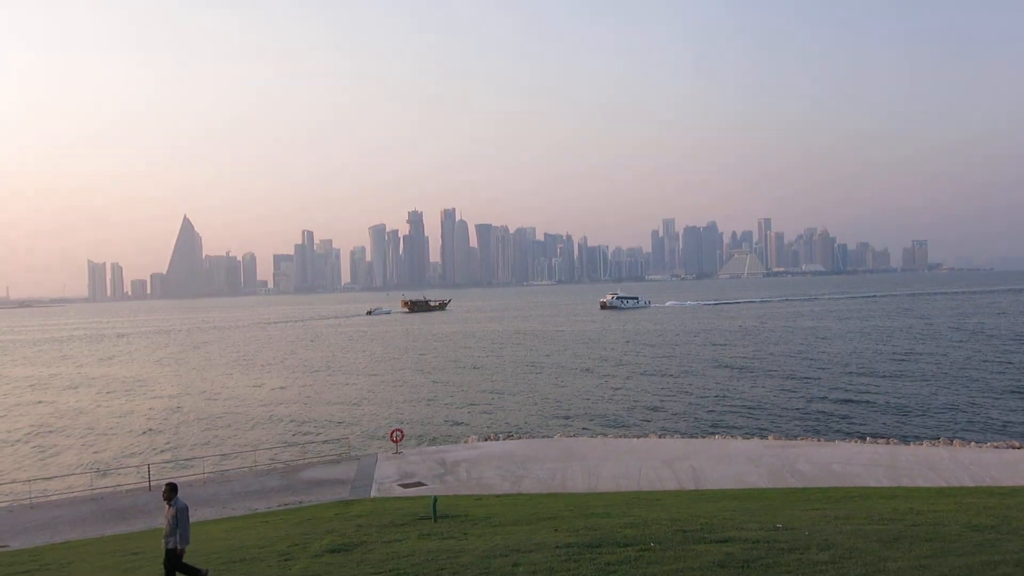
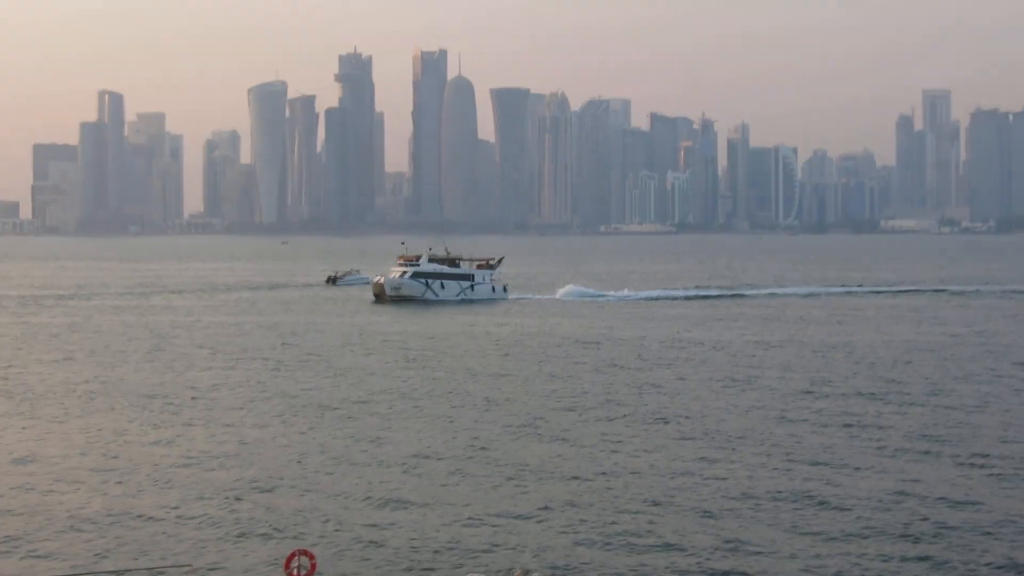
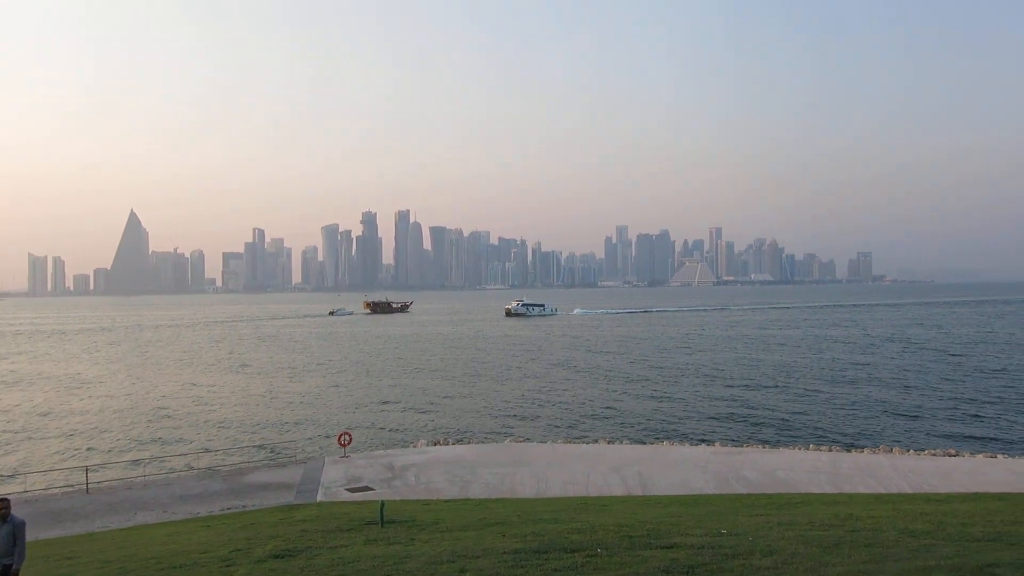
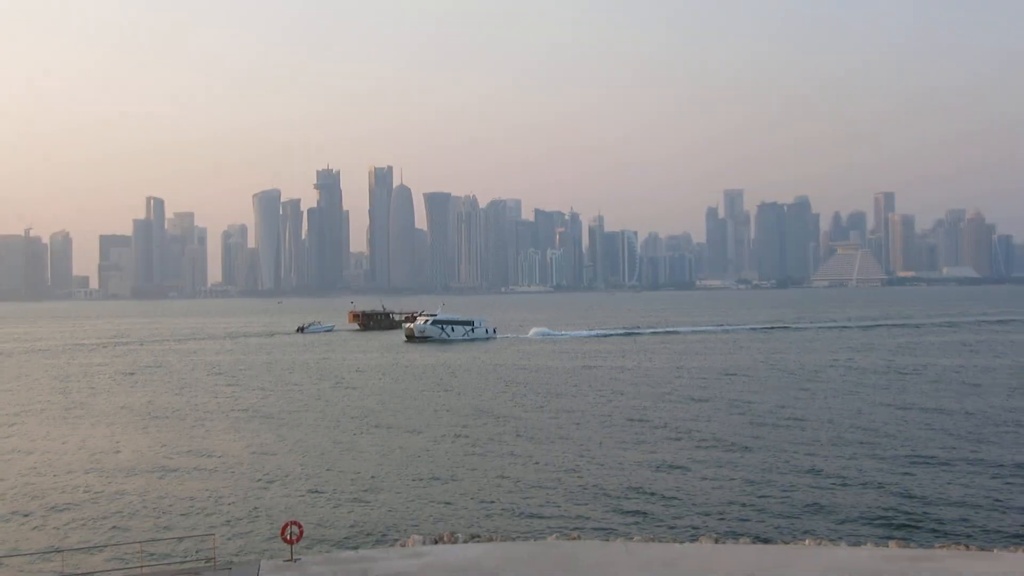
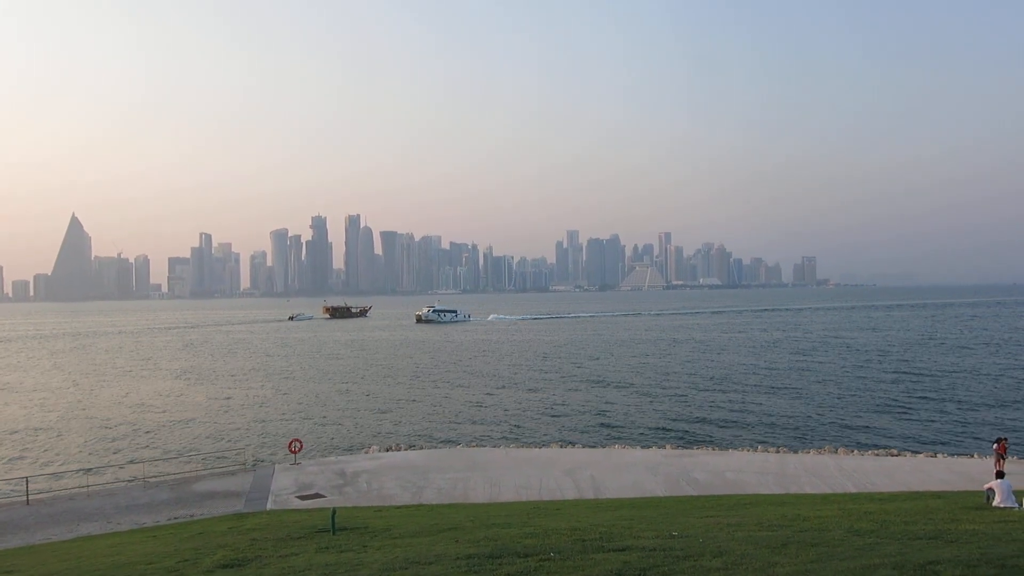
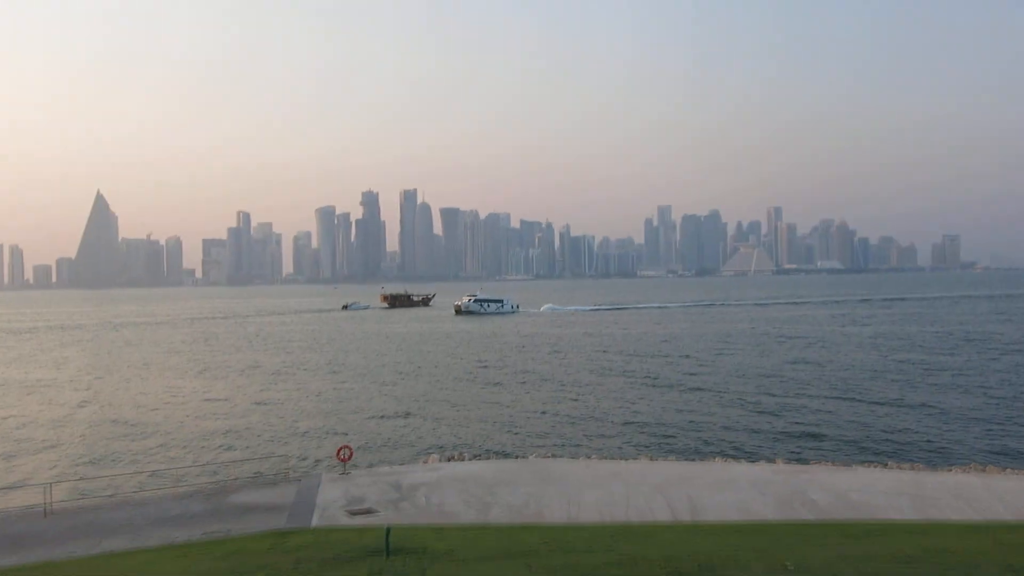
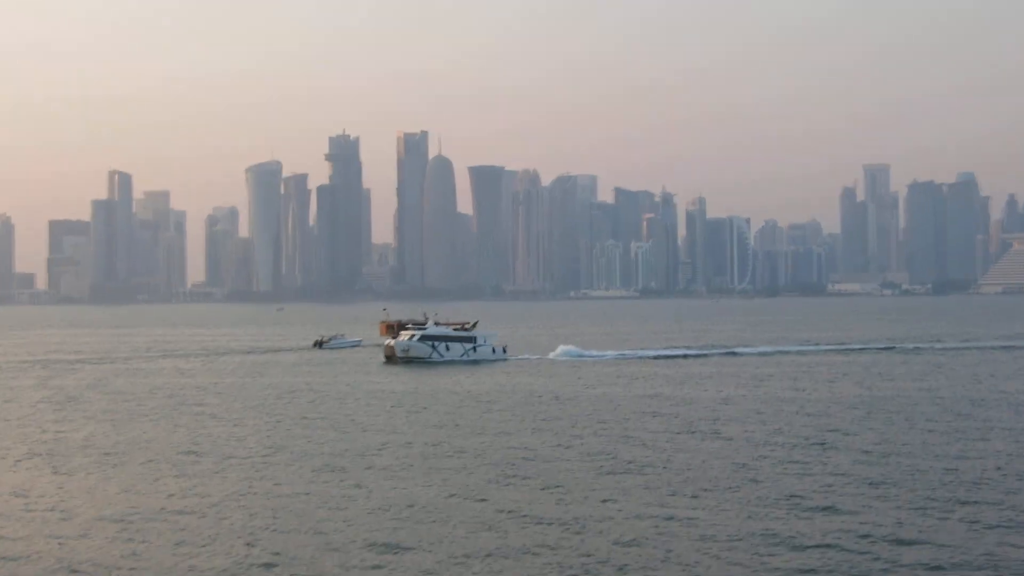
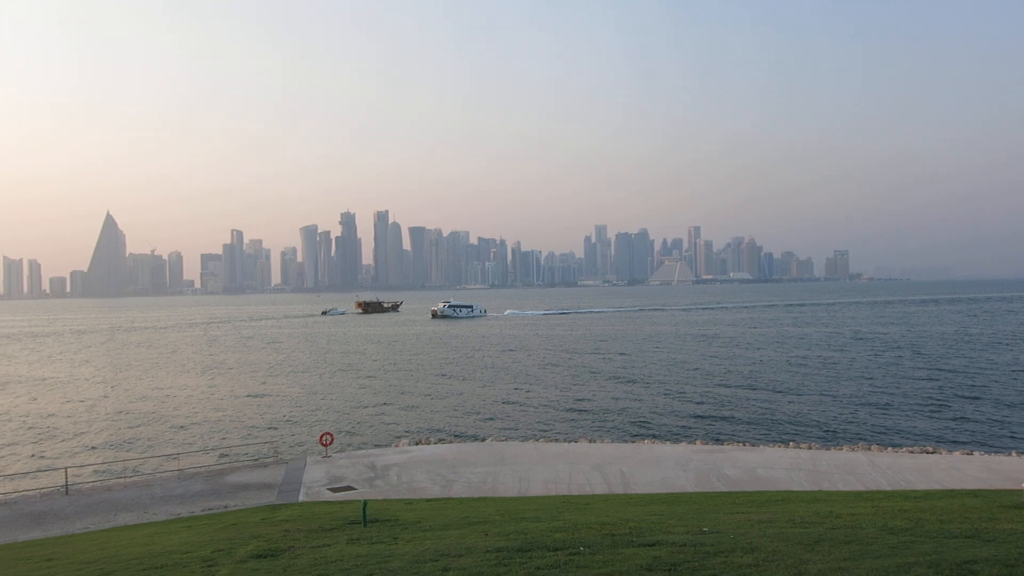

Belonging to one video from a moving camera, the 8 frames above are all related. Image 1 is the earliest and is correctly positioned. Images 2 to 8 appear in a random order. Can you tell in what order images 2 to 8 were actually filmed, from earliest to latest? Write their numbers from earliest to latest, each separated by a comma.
3, 5, 8, 6, 4, 7, 2
